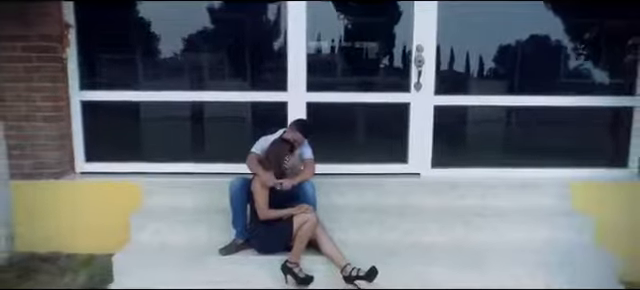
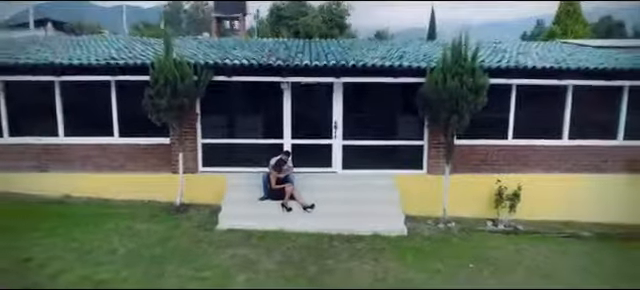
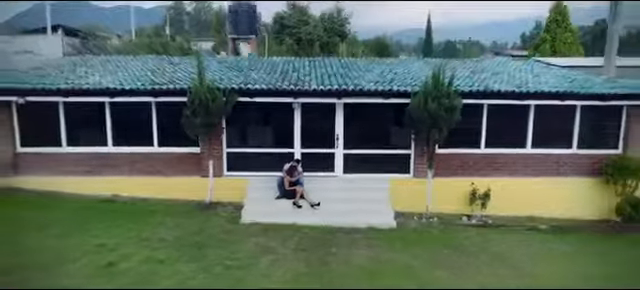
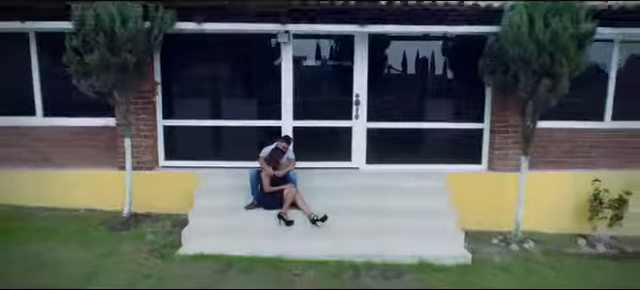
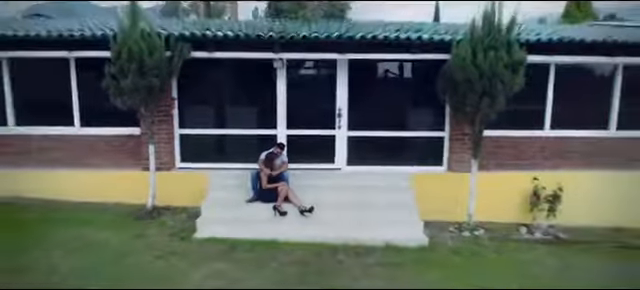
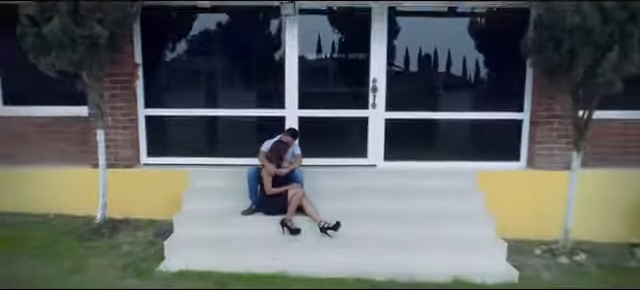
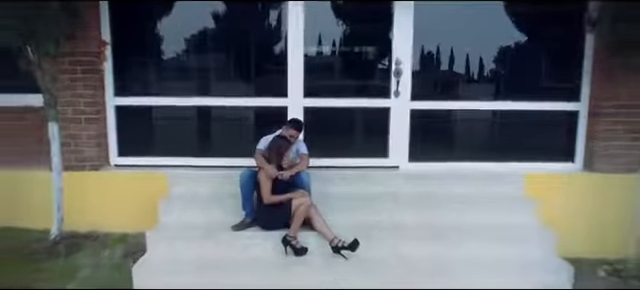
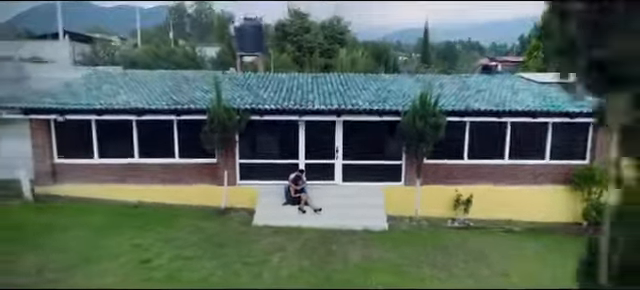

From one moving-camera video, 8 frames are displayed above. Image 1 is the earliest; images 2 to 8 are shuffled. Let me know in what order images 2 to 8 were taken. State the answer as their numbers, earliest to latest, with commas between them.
7, 6, 4, 5, 2, 3, 8
